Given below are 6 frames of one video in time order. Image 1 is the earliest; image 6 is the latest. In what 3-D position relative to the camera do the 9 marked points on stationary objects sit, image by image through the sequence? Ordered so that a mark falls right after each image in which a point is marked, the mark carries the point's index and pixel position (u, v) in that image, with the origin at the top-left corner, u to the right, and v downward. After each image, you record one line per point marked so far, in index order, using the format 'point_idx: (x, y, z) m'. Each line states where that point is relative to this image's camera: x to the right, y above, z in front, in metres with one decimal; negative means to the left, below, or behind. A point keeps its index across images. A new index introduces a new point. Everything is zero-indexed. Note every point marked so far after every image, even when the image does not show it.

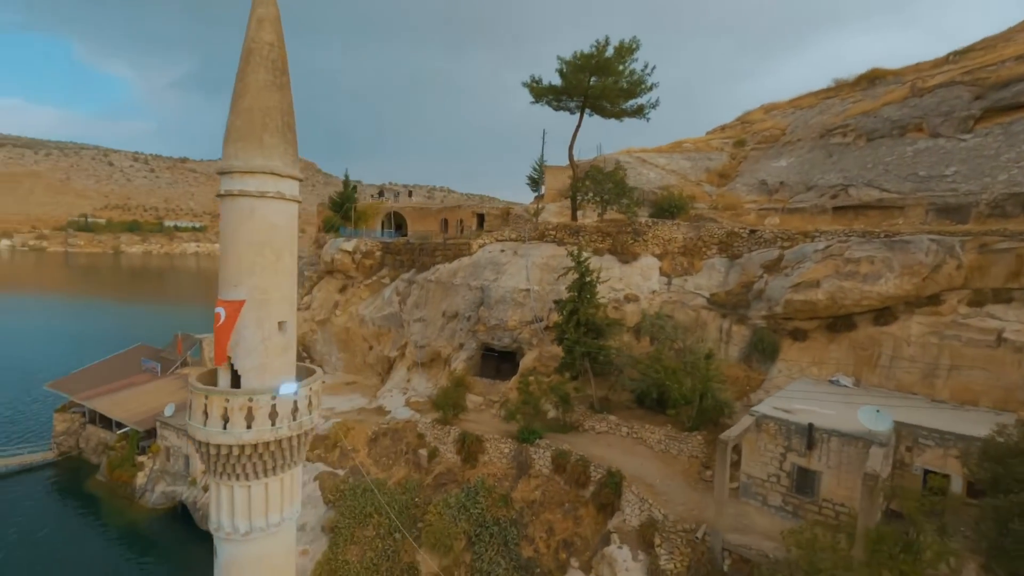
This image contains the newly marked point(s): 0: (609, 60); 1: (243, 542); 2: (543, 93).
0: (+3.7, +8.6, +17.0) m
1: (-3.2, -3.0, +5.4) m
2: (+1.3, +7.8, +18.0) m
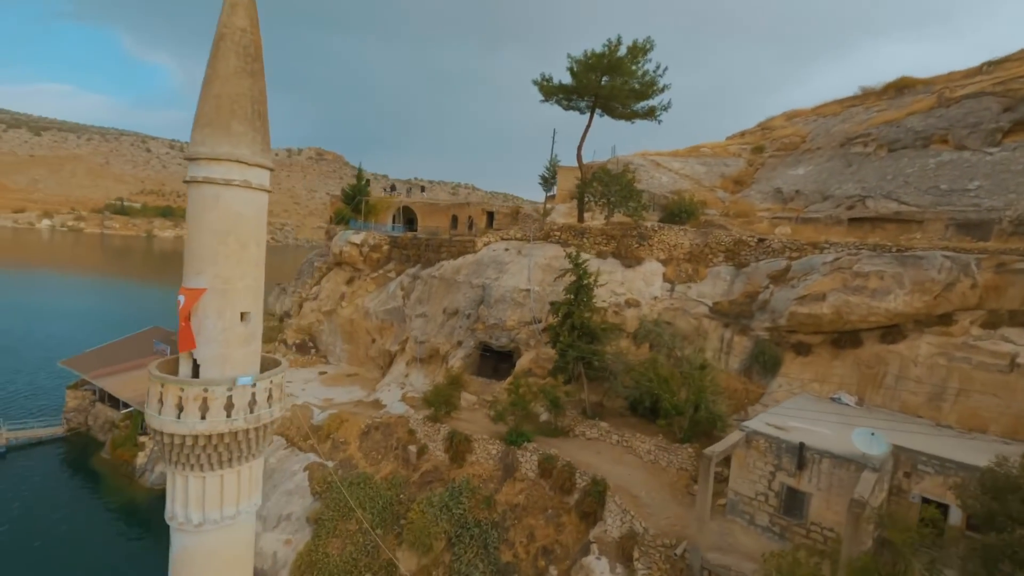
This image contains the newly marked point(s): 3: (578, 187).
0: (+4.0, +8.4, +16.6) m
1: (-3.7, -2.9, +5.3) m
2: (+1.7, +7.7, +17.8) m
3: (+2.8, +4.4, +19.4) m
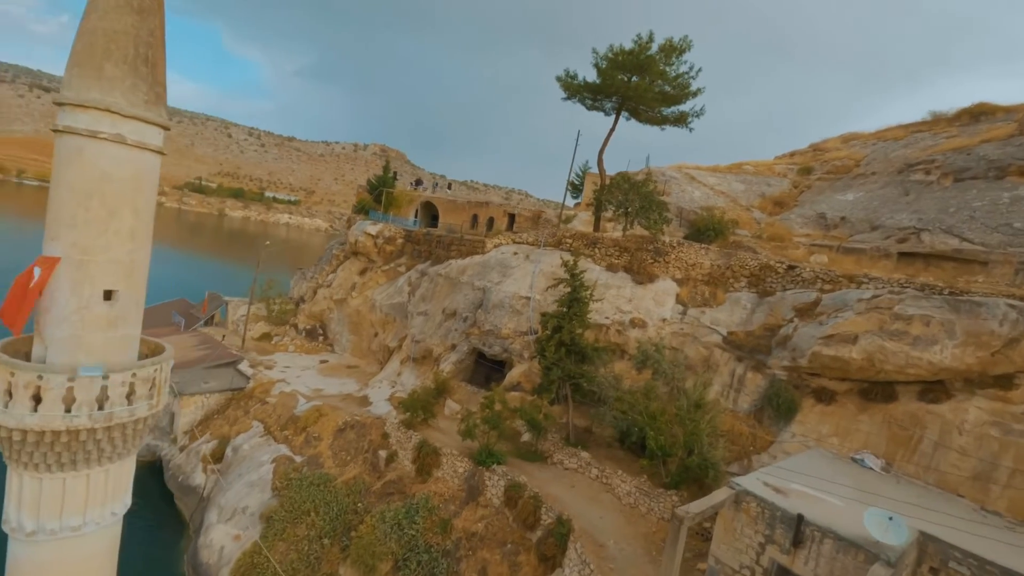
0: (+4.8, +7.8, +15.3) m
1: (-4.9, -2.6, +4.6) m
2: (+2.4, +7.3, +16.6) m
3: (+3.4, +3.8, +18.1) m
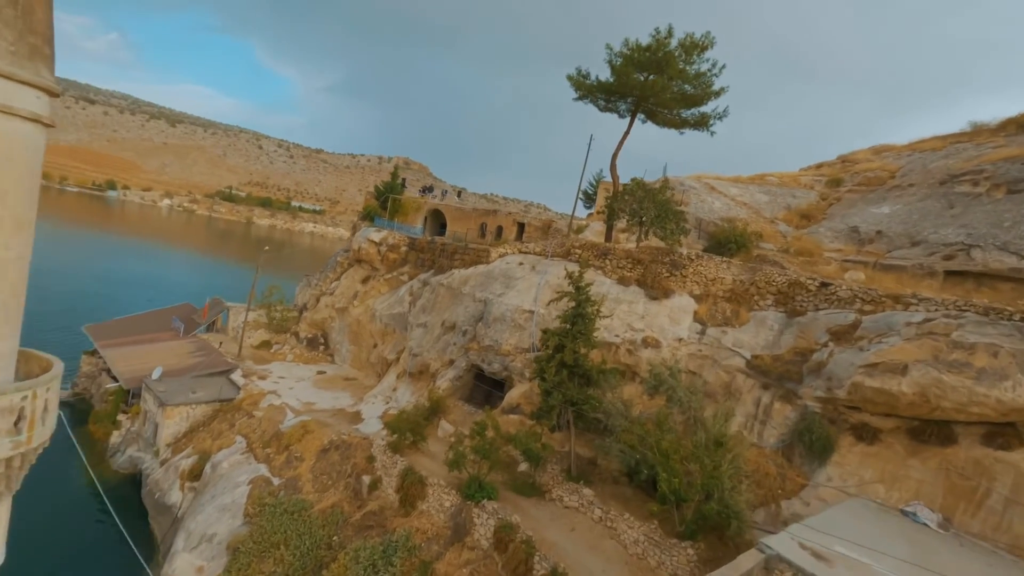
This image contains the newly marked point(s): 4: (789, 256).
0: (+5.0, +7.3, +14.2) m
1: (-5.2, -2.6, +3.5) m
2: (+2.7, +6.8, +15.5) m
3: (+3.6, +3.3, +16.9) m
4: (+10.1, +1.1, +16.5) m
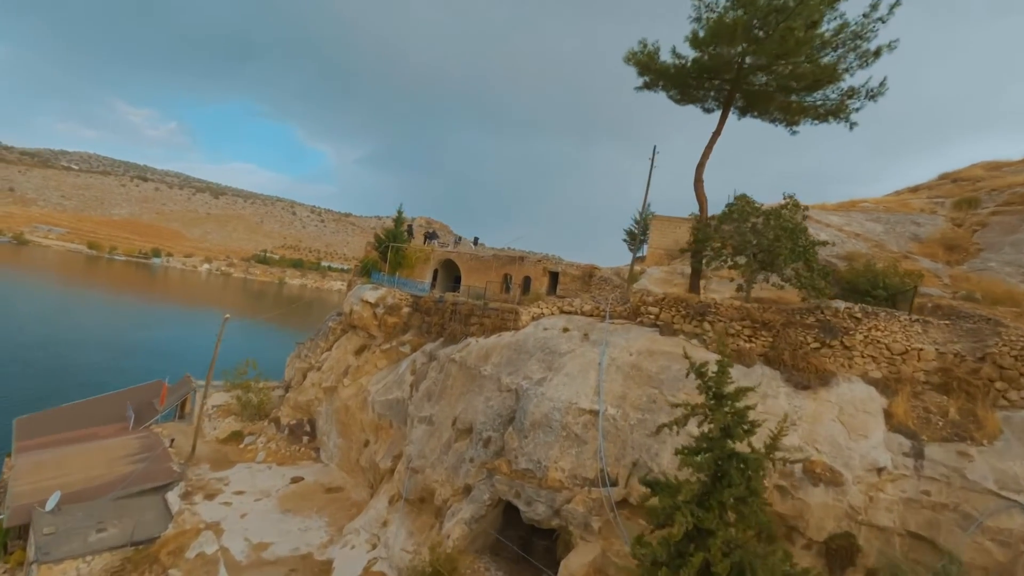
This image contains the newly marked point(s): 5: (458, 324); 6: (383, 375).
0: (+5.7, +5.7, +9.3) m
1: (-4.6, -3.2, -2.1) m
2: (+3.5, +5.0, +10.6) m
3: (+4.6, +1.4, +11.6) m
4: (+11.1, -0.4, +10.6) m
5: (-1.8, -1.2, +15.4) m
6: (-4.9, -3.3, +17.2) m
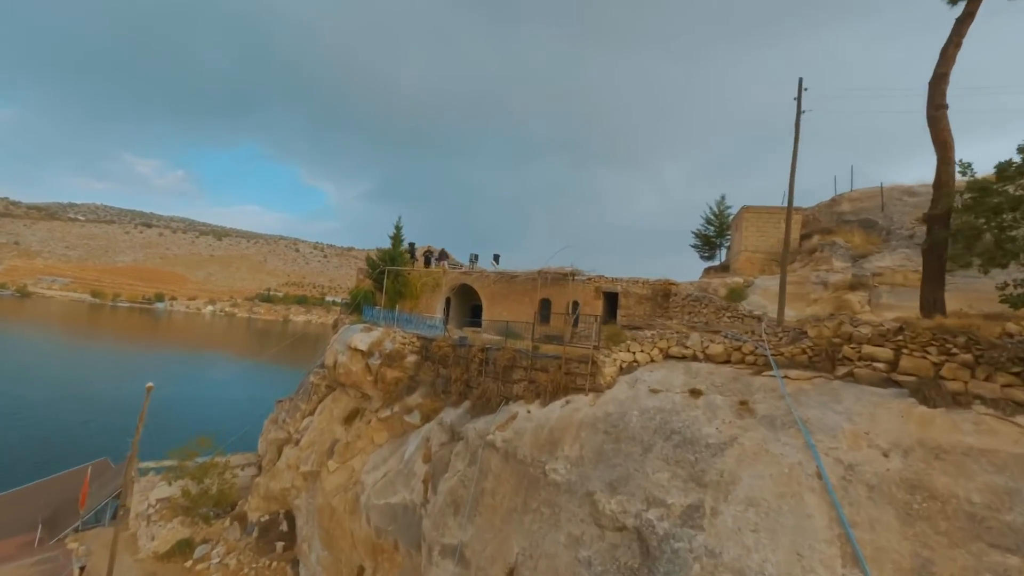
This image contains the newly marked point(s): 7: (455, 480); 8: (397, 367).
0: (+6.6, +5.6, +4.4) m
1: (-3.3, -3.3, -7.4) m
2: (+4.5, +4.7, +5.7) m
3: (+5.8, +1.1, +6.5) m
4: (+12.4, -0.3, +5.4) m
5: (-0.5, -2.0, +10.2) m
6: (-3.4, -4.4, +11.9) m
7: (-1.1, -3.7, +8.8) m
8: (-3.4, -2.3, +13.4) m
